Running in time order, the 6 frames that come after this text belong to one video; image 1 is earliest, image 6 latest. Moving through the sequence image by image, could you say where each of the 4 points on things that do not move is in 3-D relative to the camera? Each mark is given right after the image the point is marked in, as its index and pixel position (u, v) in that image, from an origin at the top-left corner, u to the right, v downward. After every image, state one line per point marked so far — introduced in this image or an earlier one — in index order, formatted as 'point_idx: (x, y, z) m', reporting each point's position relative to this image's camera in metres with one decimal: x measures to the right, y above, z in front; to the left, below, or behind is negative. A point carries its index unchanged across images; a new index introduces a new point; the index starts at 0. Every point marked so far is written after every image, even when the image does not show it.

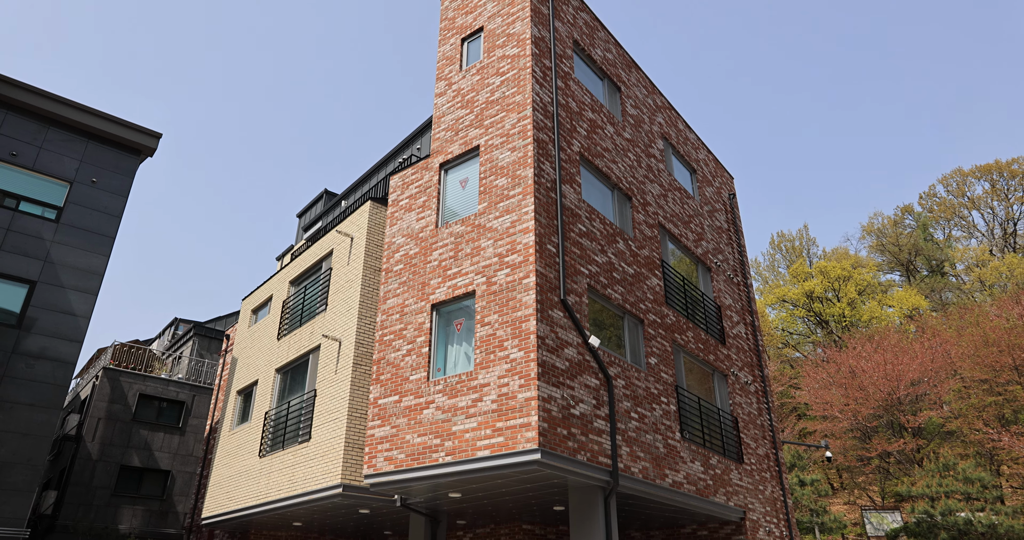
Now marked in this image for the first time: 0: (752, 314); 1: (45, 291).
0: (+7.1, -1.3, +18.8) m
1: (-10.8, -0.5, +14.6) m
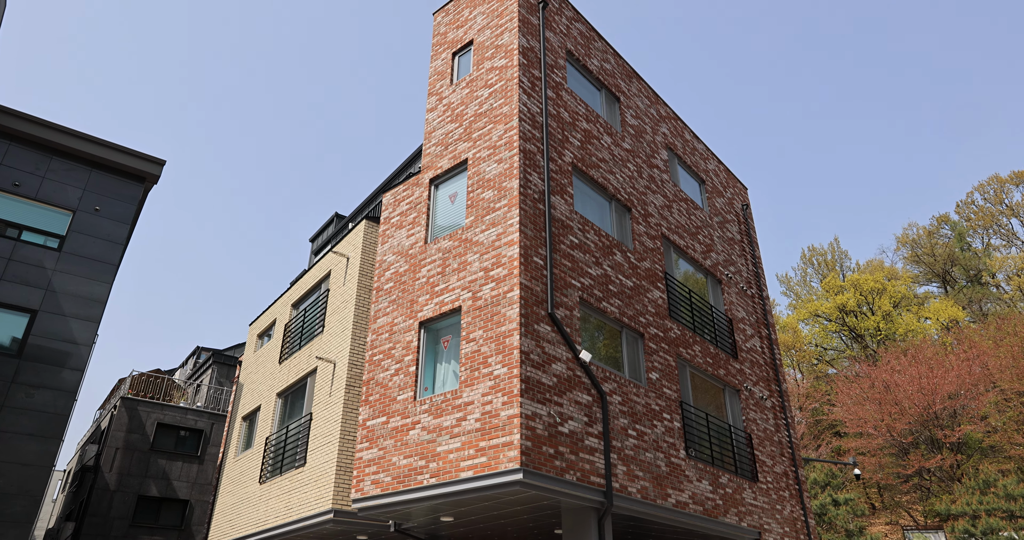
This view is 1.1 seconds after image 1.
0: (+7.3, -1.6, +18.1) m
1: (-10.7, -1.1, +14.8) m
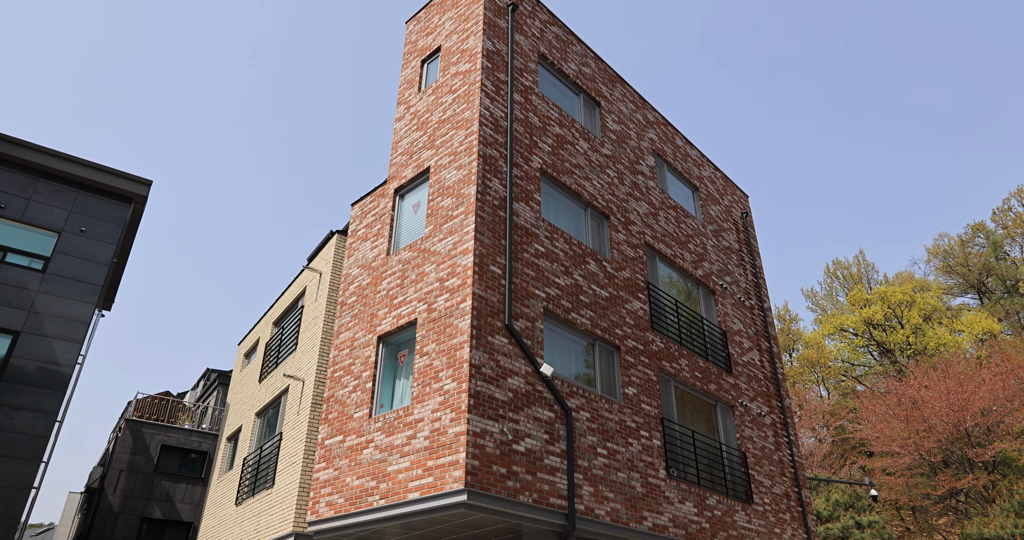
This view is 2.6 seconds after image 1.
0: (+7.0, -1.9, +17.3) m
1: (-11.2, -1.6, +14.7) m
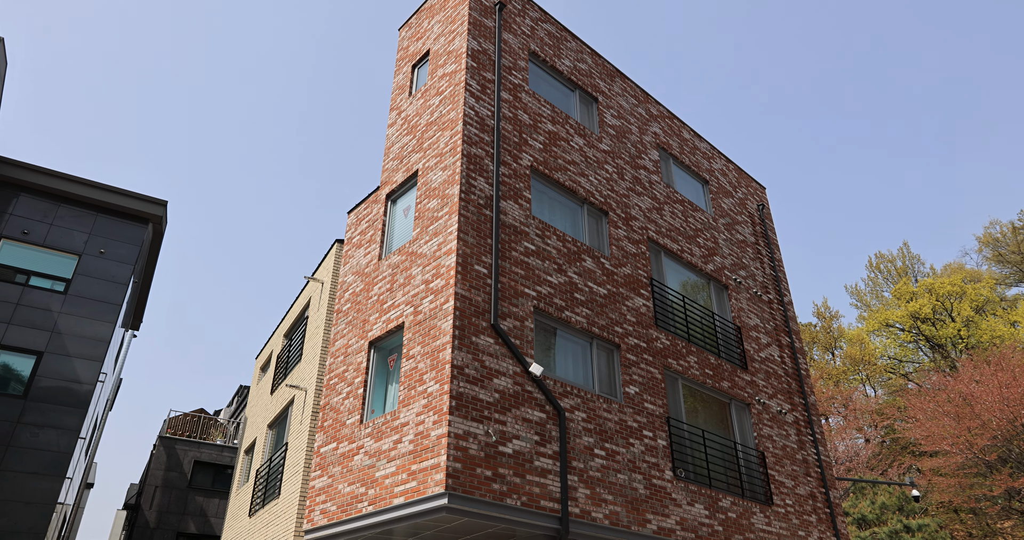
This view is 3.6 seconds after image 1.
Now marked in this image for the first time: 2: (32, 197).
0: (+7.3, -1.7, +16.7) m
1: (-11.0, -2.2, +15.1) m
2: (-12.6, +1.9, +16.6) m
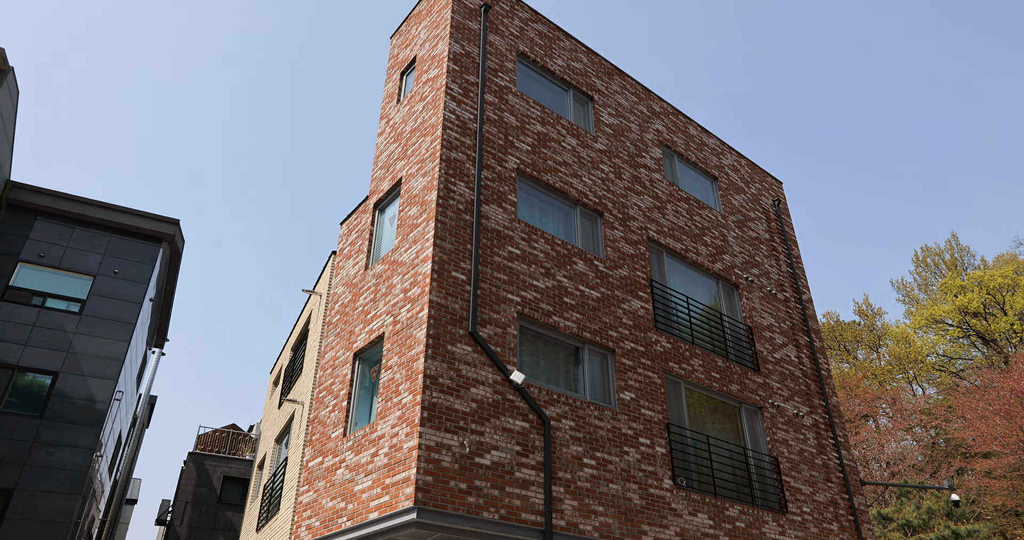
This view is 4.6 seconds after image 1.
0: (+7.5, -1.6, +16.0) m
1: (-10.9, -2.7, +15.5) m
2: (-12.6, +1.3, +17.1) m
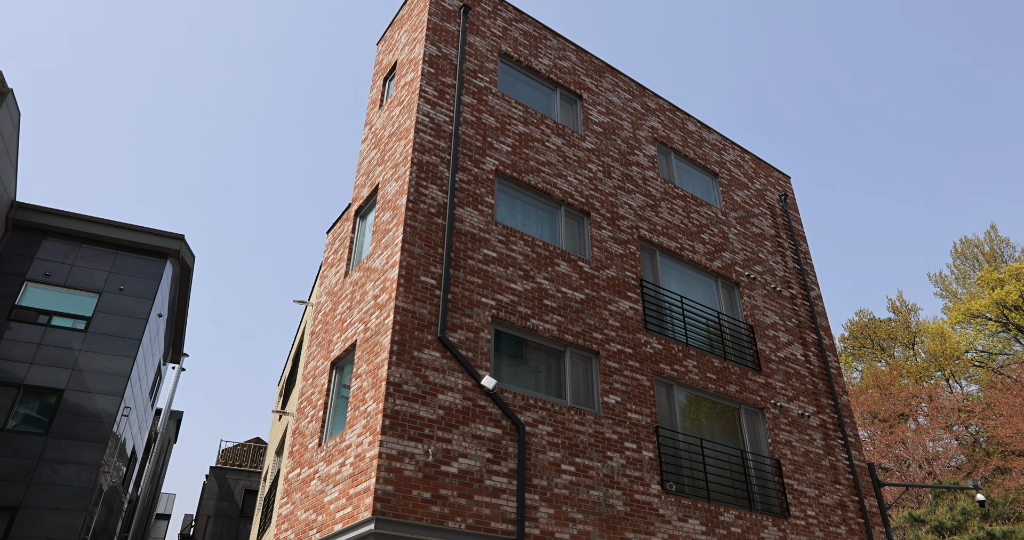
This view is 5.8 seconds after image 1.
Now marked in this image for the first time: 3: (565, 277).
0: (+7.4, -1.5, +15.4) m
1: (-10.9, -3.0, +15.7) m
2: (-12.6, +0.9, +17.5) m
3: (+0.9, -0.1, +10.8) m
